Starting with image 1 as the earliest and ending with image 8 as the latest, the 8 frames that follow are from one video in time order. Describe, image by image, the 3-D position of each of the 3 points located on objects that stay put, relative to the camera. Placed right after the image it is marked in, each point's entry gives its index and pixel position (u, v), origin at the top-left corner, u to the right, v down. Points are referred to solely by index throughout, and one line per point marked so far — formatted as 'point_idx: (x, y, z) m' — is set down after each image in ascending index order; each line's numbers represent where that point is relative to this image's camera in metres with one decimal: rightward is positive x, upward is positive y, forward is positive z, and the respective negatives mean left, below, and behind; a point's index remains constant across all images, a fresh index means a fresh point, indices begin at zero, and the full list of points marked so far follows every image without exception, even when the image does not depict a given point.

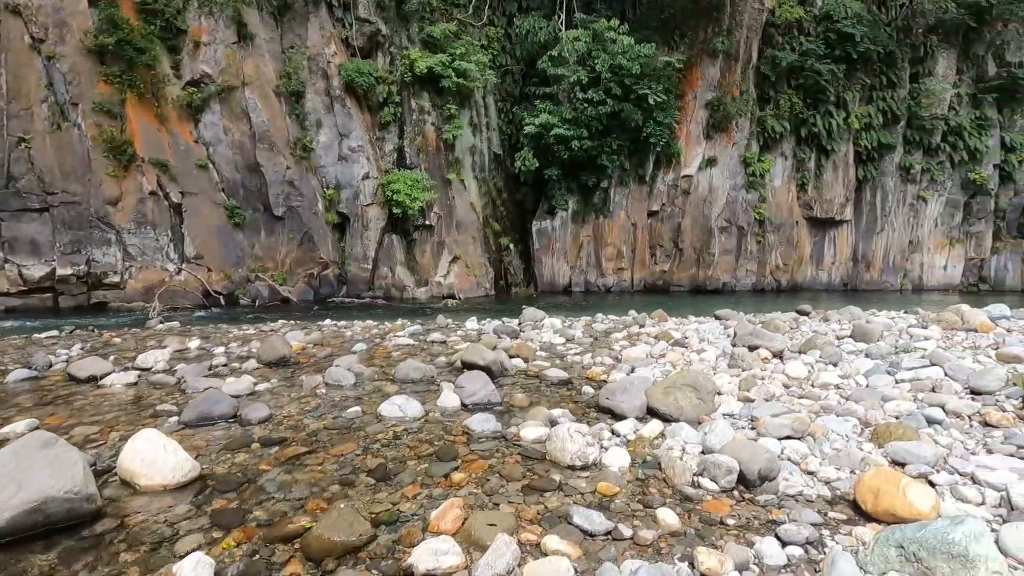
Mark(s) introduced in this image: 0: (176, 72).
0: (-7.5, +5.0, +12.5) m
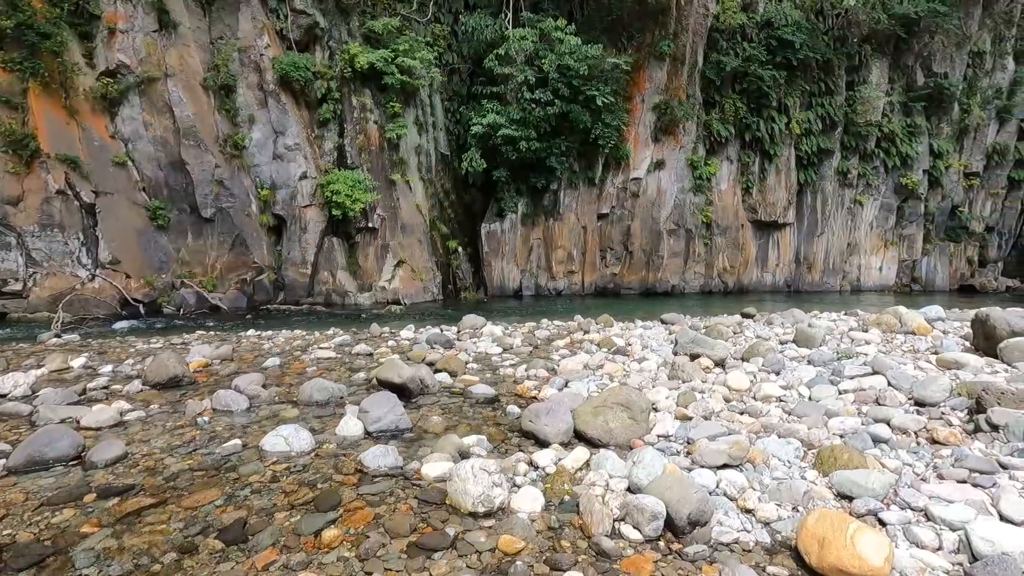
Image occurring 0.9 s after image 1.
0: (-8.7, +4.8, +11.5) m
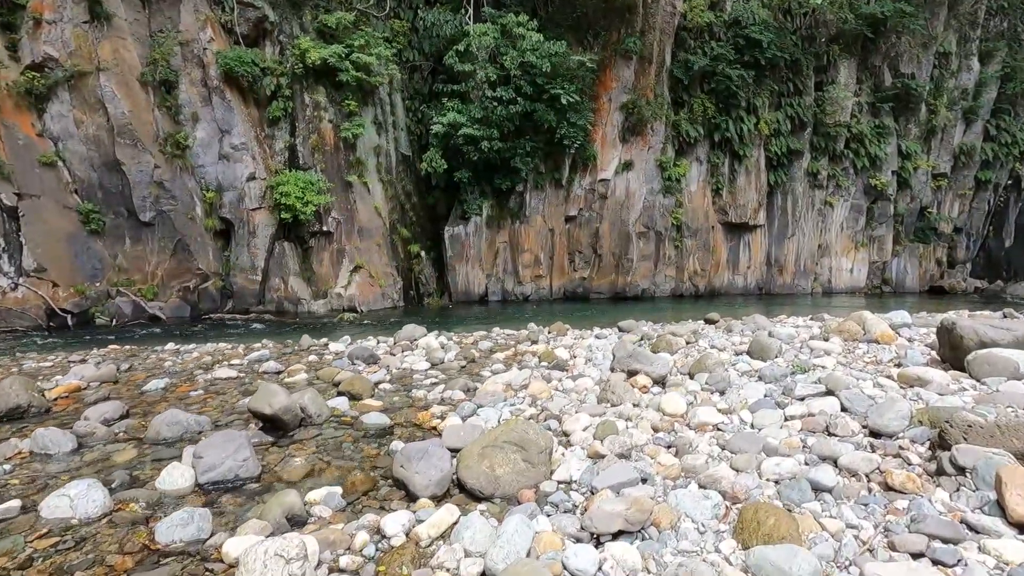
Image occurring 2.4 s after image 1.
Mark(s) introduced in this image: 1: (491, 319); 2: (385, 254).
0: (-9.7, +4.6, +10.6) m
1: (-0.3, -0.7, +12.0) m
2: (-3.2, +0.9, +13.8) m
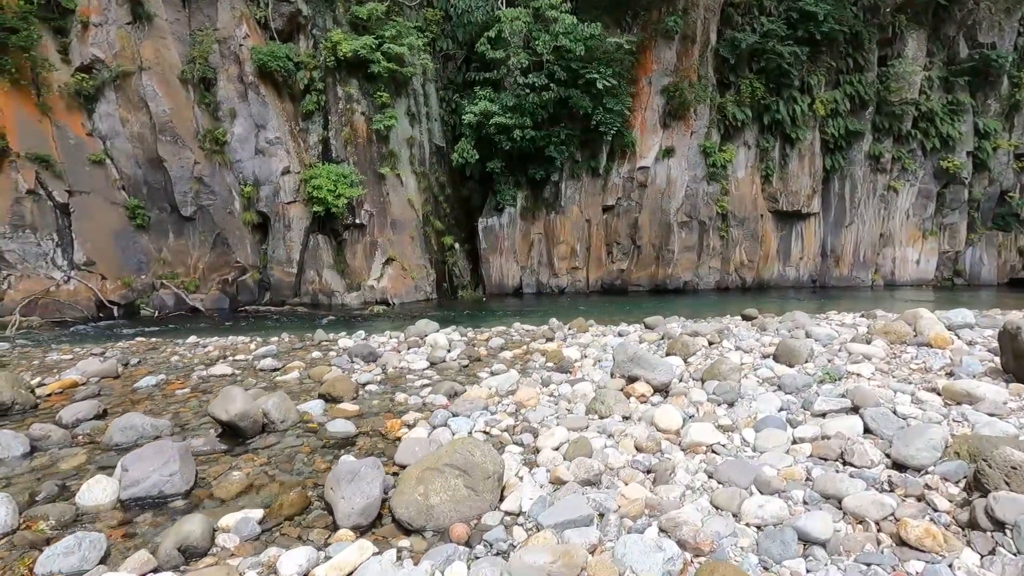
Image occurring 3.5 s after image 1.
0: (-9.2, +4.7, +11.0) m
1: (+0.3, -0.5, +11.7) m
2: (-2.4, +1.0, +13.7) m
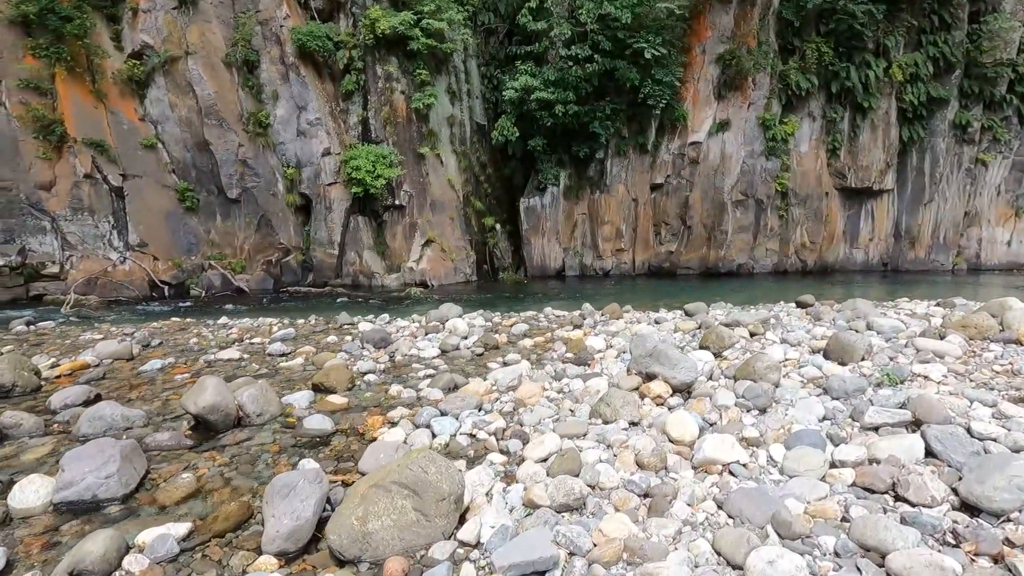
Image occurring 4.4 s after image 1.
0: (-8.4, +5.1, +11.3) m
1: (+1.1, -0.2, +11.2) m
2: (-1.4, +1.5, +13.4) m
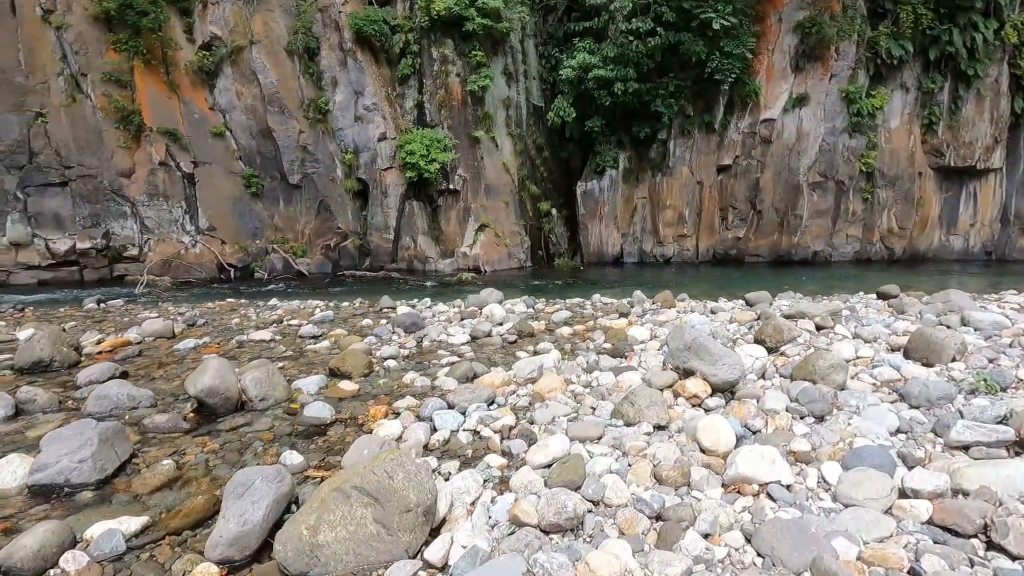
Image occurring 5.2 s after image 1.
0: (-7.2, +5.6, +11.8) m
1: (+2.1, +0.1, +10.7) m
2: (-0.1, +1.9, +13.1) m
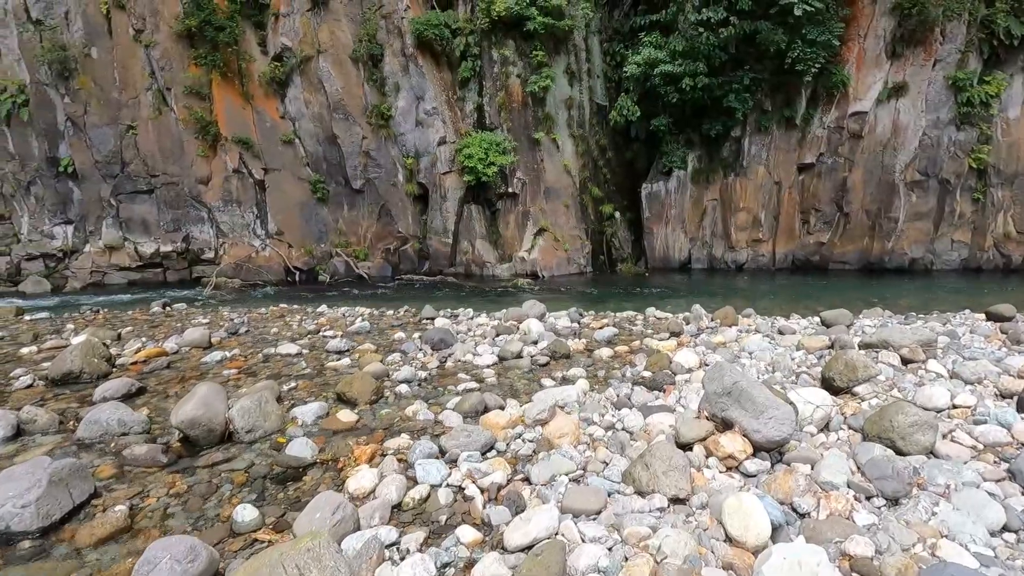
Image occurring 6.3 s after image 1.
0: (-5.9, +5.5, +12.3) m
1: (+3.1, -0.1, +10.0) m
2: (+1.3, +1.7, +12.7) m
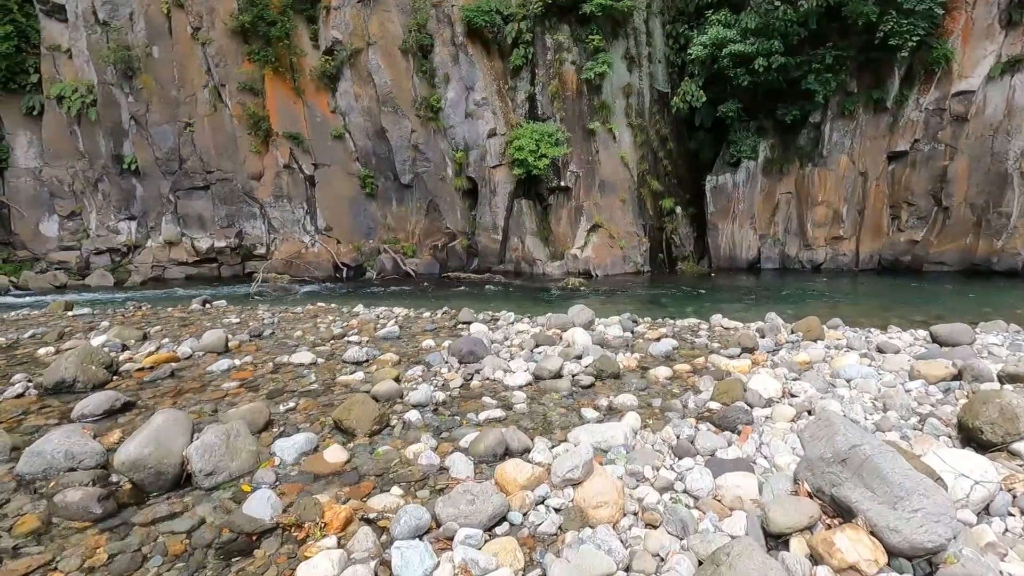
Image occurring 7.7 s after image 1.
0: (-4.7, +5.6, +12.1) m
1: (+3.9, -0.1, +8.9) m
2: (+2.5, +1.7, +11.8) m
